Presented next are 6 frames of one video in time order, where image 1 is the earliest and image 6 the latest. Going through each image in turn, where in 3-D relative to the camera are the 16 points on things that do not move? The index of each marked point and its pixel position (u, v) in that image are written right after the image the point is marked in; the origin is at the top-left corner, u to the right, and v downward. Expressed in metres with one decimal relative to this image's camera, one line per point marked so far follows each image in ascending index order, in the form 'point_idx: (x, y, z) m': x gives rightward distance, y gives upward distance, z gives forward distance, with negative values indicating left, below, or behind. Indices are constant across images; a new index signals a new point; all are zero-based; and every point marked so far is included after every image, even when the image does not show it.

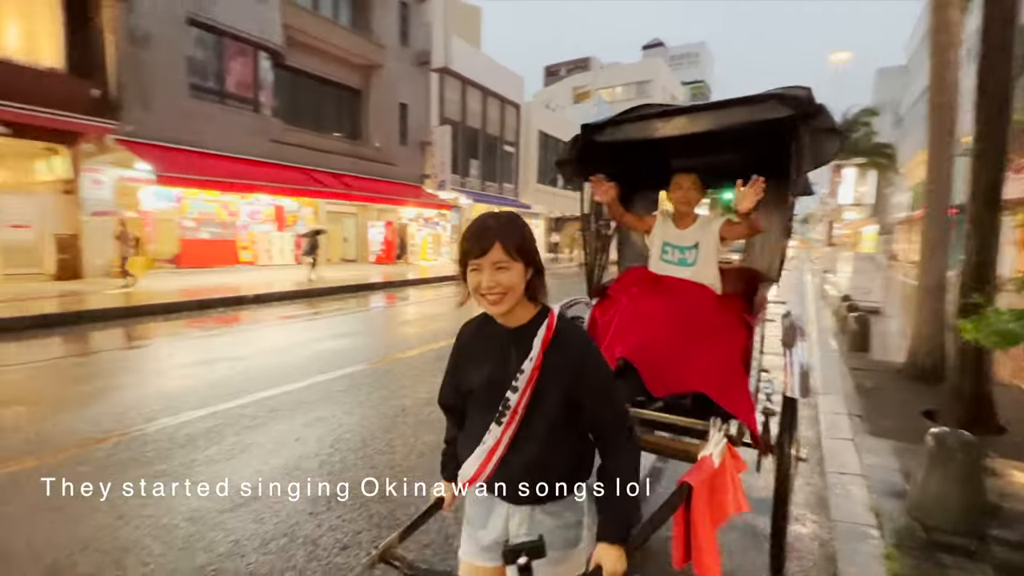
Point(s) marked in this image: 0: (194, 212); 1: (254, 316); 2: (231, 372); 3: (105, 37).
0: (-9.7, +2.3, +14.5) m
1: (-5.7, -0.6, +10.4) m
2: (-3.3, -1.0, +5.7) m
3: (-9.2, +5.7, +10.7) m
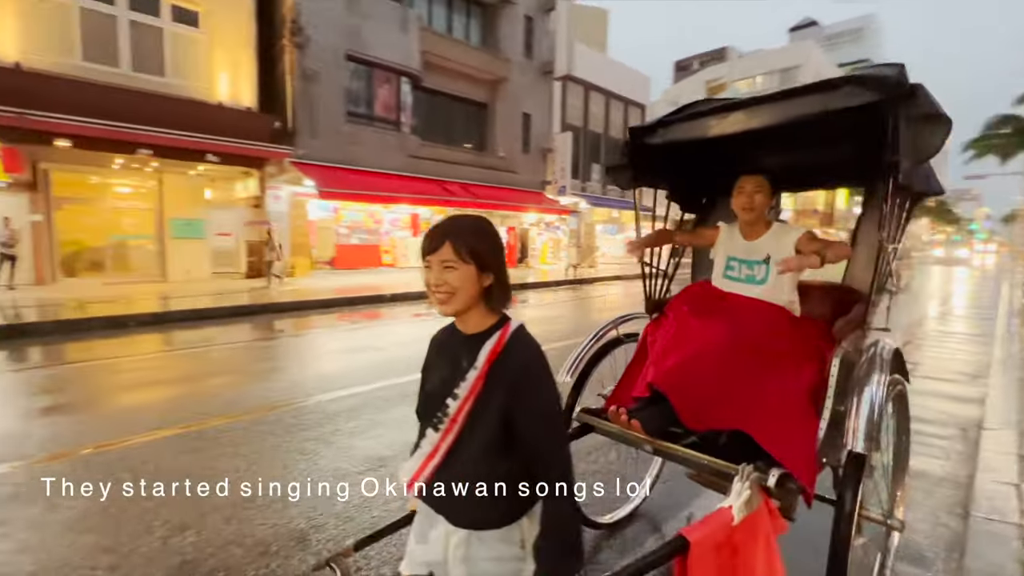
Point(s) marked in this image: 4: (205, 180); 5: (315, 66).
0: (-5.8, +2.4, +16.7) m
1: (-3.0, -0.6, +11.8) m
2: (-2.0, -1.0, +6.6) m
3: (-6.2, +5.8, +13.0) m
4: (-9.4, +3.3, +14.6) m
5: (-5.5, +6.2, +13.2) m
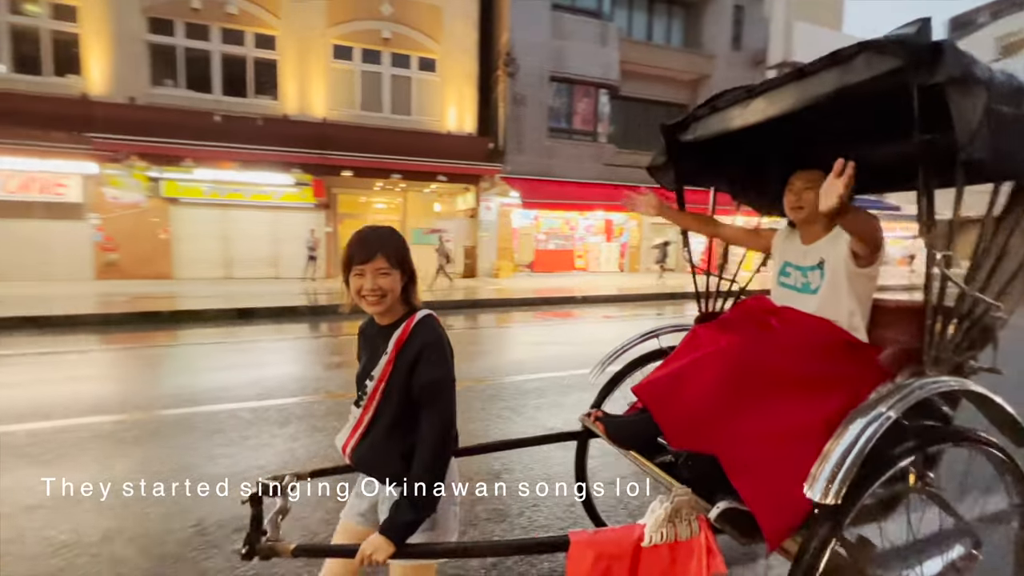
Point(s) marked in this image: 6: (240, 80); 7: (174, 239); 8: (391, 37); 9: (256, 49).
0: (+1.3, +2.3, +18.2) m
1: (+1.8, -0.7, +12.5) m
2: (+0.7, -1.0, +7.4) m
3: (-0.4, +5.8, +14.9) m
4: (-2.8, +3.4, +17.6) m
5: (+0.4, +6.2, +14.9) m
6: (-7.4, +5.7, +12.9) m
7: (-10.6, +1.6, +14.9) m
8: (-3.5, +7.4, +13.9) m
9: (-7.0, +6.5, +13.0) m
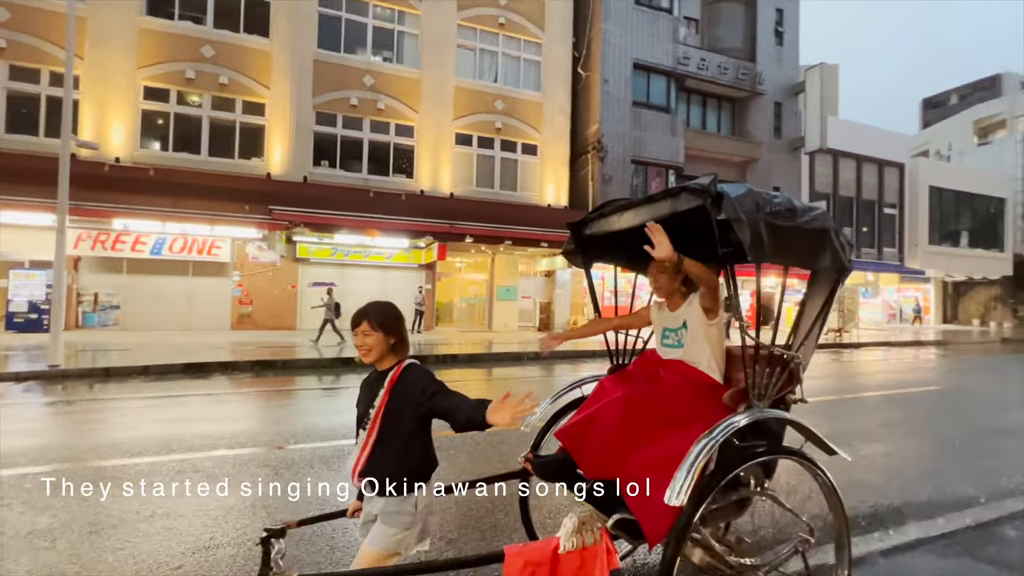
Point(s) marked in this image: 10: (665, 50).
0: (+4.4, +0.1, +20.3) m
1: (+5.0, -2.3, +14.4) m
2: (+4.0, -2.0, +9.2) m
3: (+2.8, +3.9, +17.4) m
4: (+0.3, +1.2, +19.8) m
5: (+3.6, +4.3, +17.4) m
6: (-4.2, +4.1, +15.3) m
7: (-7.5, -0.2, +16.7) m
8: (-0.3, +5.6, +16.5) m
9: (-3.8, +4.9, +15.4) m
10: (+5.9, +9.2, +18.4) m
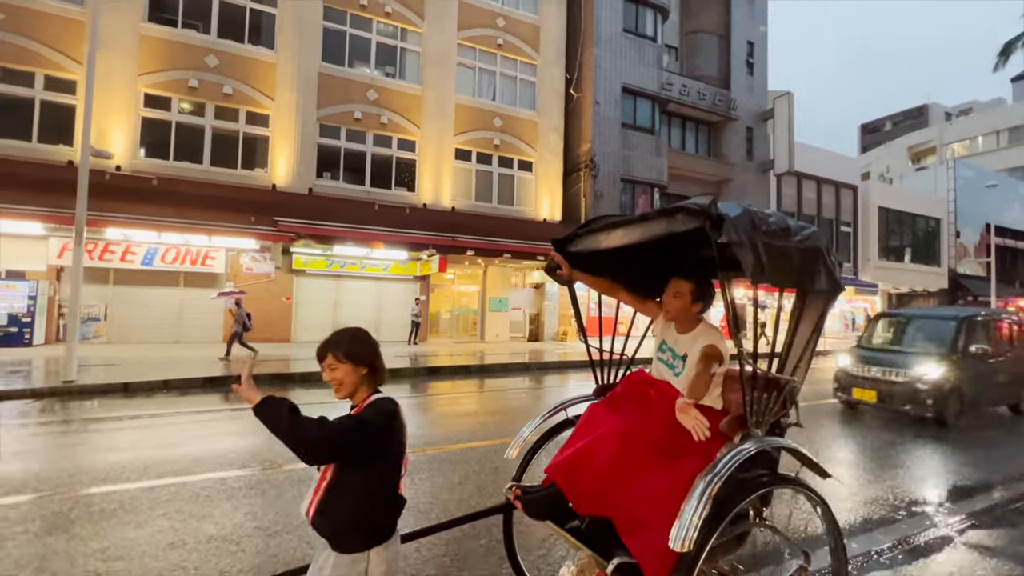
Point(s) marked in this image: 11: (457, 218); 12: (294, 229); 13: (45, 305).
0: (+4.0, -0.5, +21.1) m
1: (+5.1, -2.7, +15.2) m
2: (+4.5, -2.3, +9.9) m
3: (+2.7, +3.5, +18.2) m
4: (-0.1, +0.7, +20.3) m
5: (+3.4, +3.8, +18.3) m
6: (-4.1, +3.7, +15.5) m
7: (-7.6, -0.6, +16.5) m
8: (-0.4, +5.2, +17.0) m
9: (-3.7, +4.5, +15.6) m
10: (+5.7, +8.8, +19.5) m
11: (-1.8, +2.3, +15.7) m
12: (-6.1, +1.7, +13.3) m
13: (-13.2, -0.5, +13.4) m
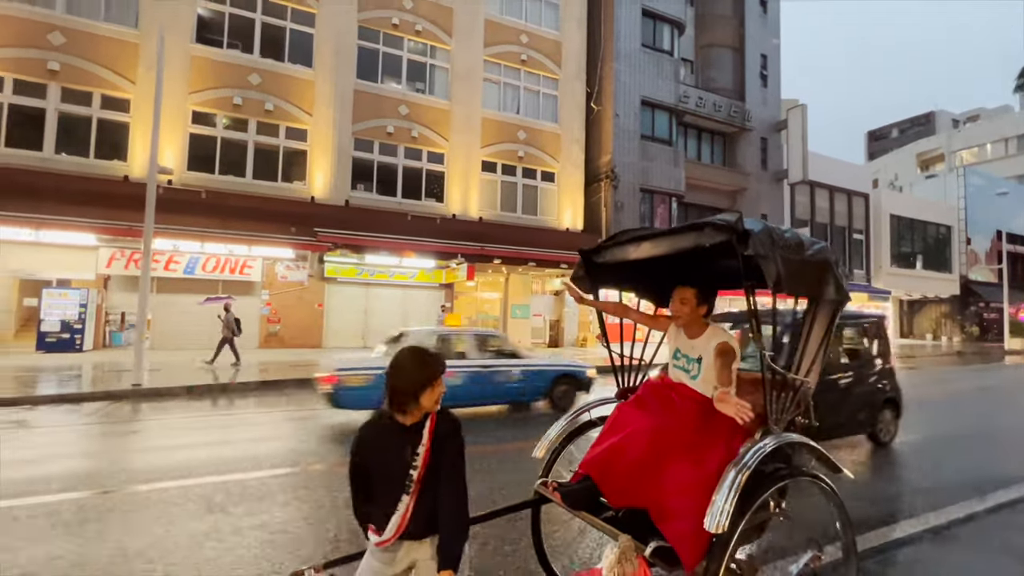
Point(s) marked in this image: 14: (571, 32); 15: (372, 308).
0: (+4.9, -0.8, +21.6) m
1: (+6.0, -2.9, +15.6) m
2: (+5.4, -2.5, +10.3) m
3: (+3.6, +3.2, +18.7) m
4: (+0.8, +0.4, +20.8) m
5: (+4.3, +3.5, +18.8) m
6: (-3.3, +3.4, +16.0) m
7: (-6.7, -0.9, +17.1) m
8: (+0.5, +4.9, +17.6) m
9: (-2.9, +4.3, +16.2) m
10: (+6.6, +8.5, +20.1) m
11: (-1.0, +2.1, +16.2) m
12: (-5.3, +1.4, +13.8) m
13: (-12.4, -0.7, +14.0) m
14: (+2.3, +10.2, +18.8) m
15: (-5.3, -0.8, +17.8) m
